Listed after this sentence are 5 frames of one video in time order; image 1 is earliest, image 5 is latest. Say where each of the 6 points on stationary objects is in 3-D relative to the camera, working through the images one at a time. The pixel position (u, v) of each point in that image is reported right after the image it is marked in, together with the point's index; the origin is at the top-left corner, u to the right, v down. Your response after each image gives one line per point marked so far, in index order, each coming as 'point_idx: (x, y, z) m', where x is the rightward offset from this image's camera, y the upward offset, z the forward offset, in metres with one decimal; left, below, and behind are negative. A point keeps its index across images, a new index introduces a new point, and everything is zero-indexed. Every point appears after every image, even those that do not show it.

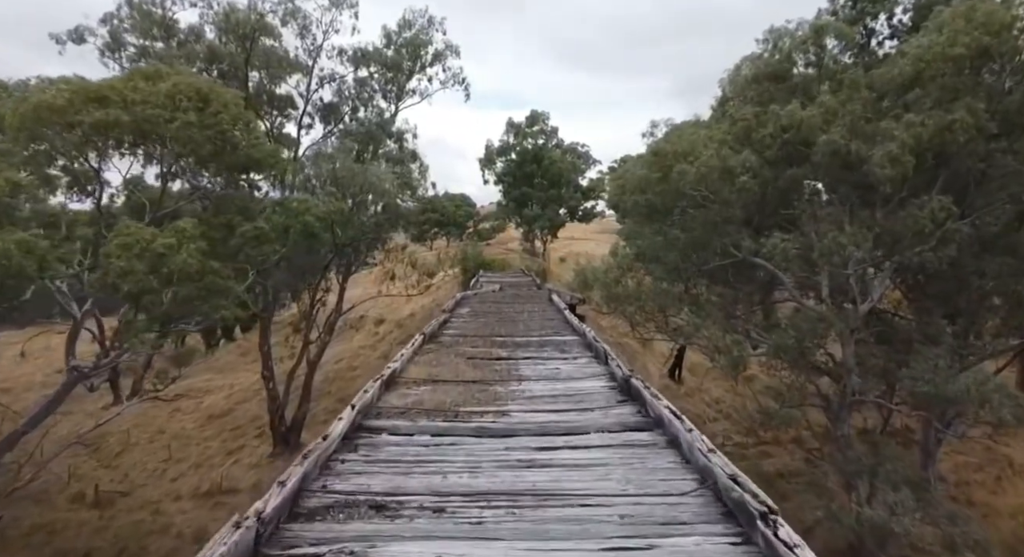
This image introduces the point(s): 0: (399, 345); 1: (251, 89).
0: (-3.6, -2.1, +16.0) m
1: (-5.8, +4.2, +11.3) m
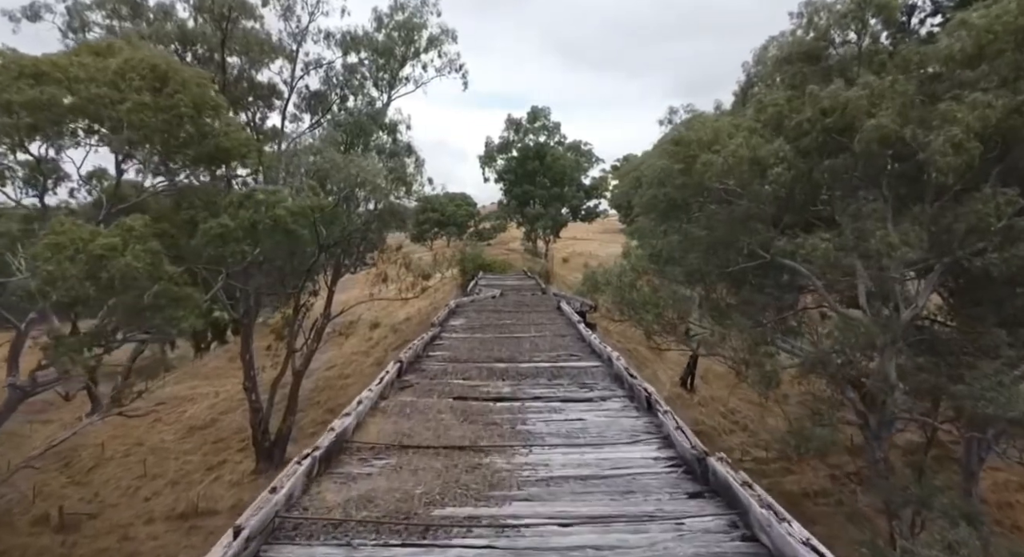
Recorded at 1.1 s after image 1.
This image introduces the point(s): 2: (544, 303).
0: (-3.5, -2.2, +15.1) m
1: (-5.7, +4.1, +10.4) m
2: (+0.6, -0.5, +8.6) m
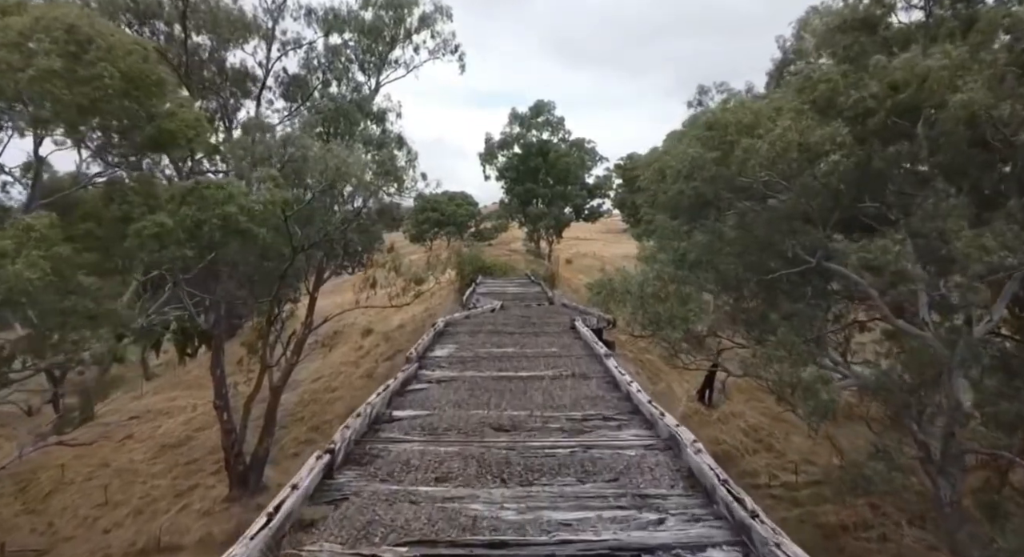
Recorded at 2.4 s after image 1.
0: (-3.5, -2.3, +13.9) m
1: (-5.7, +4.0, +9.2) m
2: (+0.6, -0.6, +7.3) m
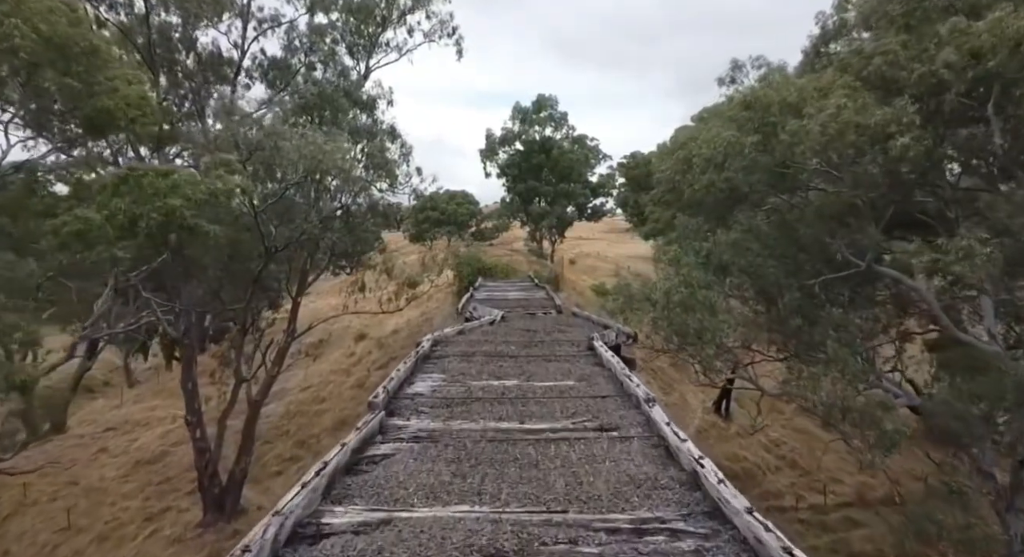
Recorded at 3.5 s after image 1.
0: (-3.4, -2.3, +13.0) m
1: (-5.6, +3.9, +8.3) m
2: (+0.7, -0.6, +6.4) m
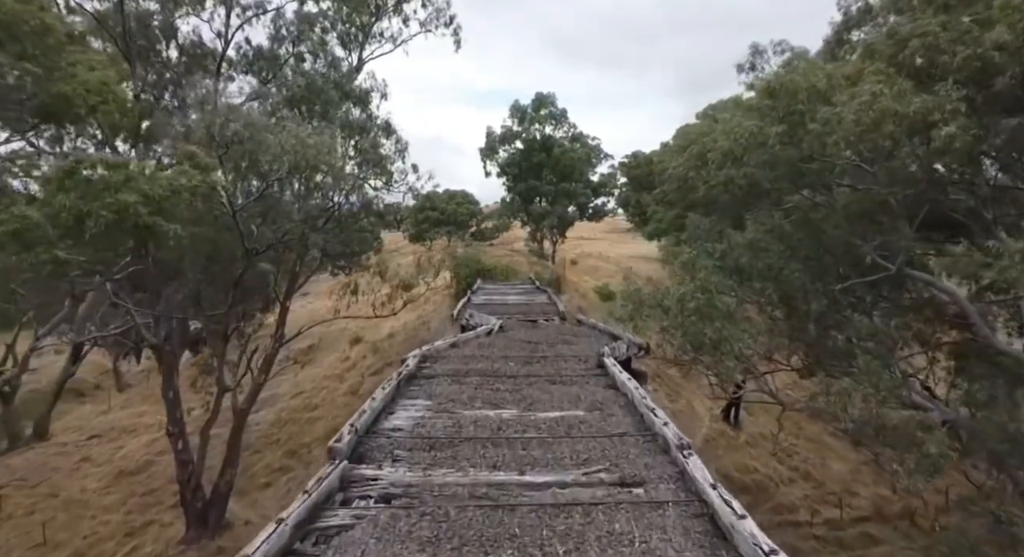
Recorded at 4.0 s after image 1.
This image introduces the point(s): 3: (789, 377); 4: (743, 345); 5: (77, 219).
0: (-3.4, -2.4, +12.5) m
1: (-5.6, +3.9, +7.8) m
2: (+0.7, -0.7, +5.9) m
3: (+4.9, -1.7, +9.0) m
4: (+2.4, -0.7, +5.3) m
5: (-3.3, +0.4, +4.0) m
